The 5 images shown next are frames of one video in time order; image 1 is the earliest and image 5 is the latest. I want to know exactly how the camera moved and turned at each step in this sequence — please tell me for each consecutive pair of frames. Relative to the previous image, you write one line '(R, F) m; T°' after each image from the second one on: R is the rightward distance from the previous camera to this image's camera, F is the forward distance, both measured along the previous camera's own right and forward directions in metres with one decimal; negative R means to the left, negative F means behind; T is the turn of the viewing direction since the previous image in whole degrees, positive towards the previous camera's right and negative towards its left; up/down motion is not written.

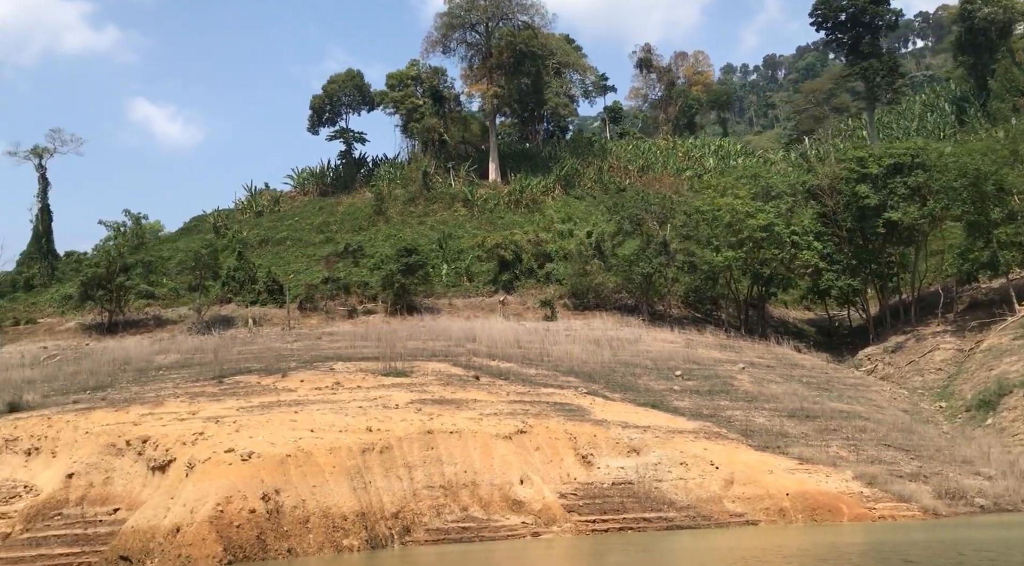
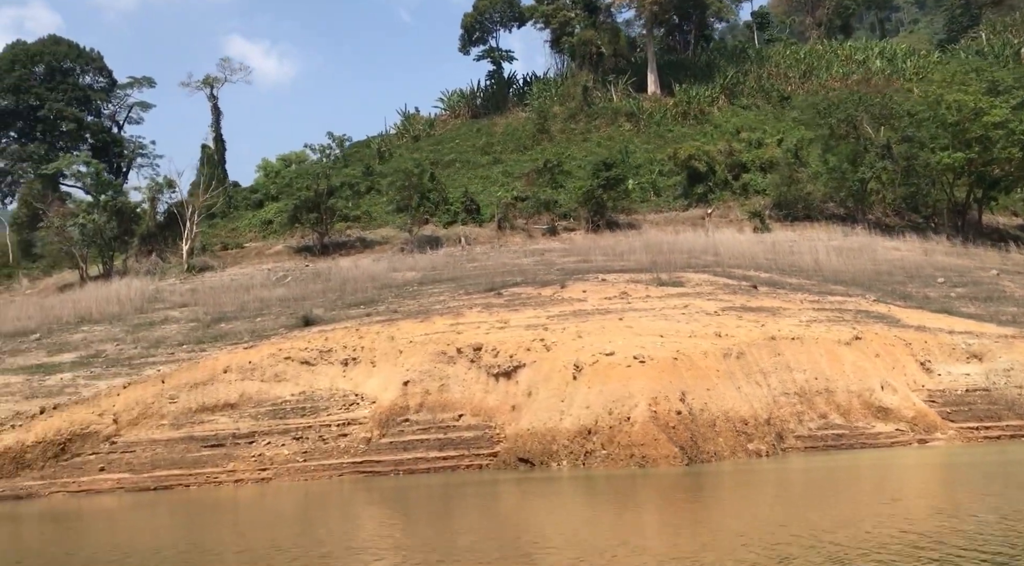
(-3.0, +0.2) m; -7°
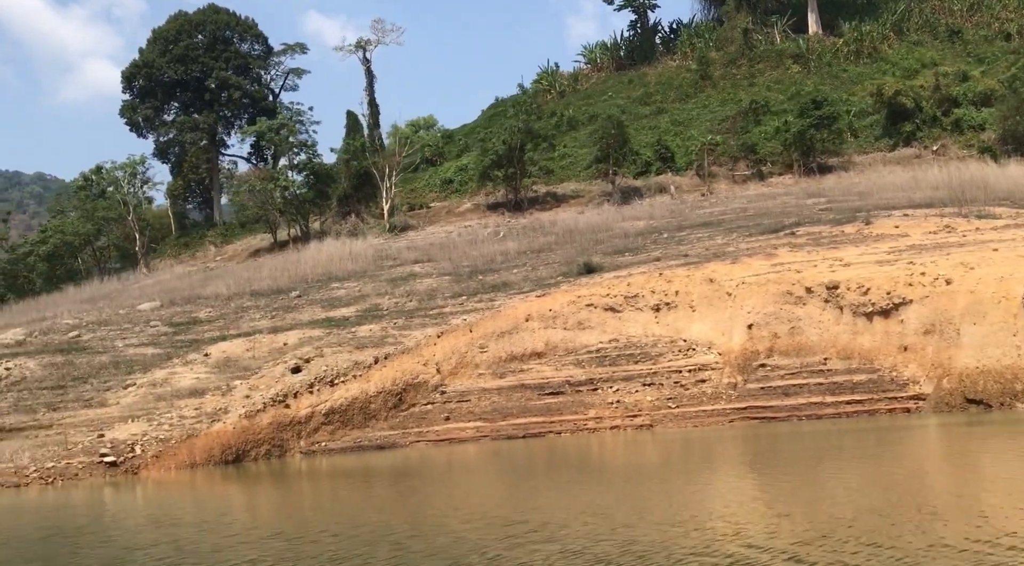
(-3.4, +0.7) m; -6°
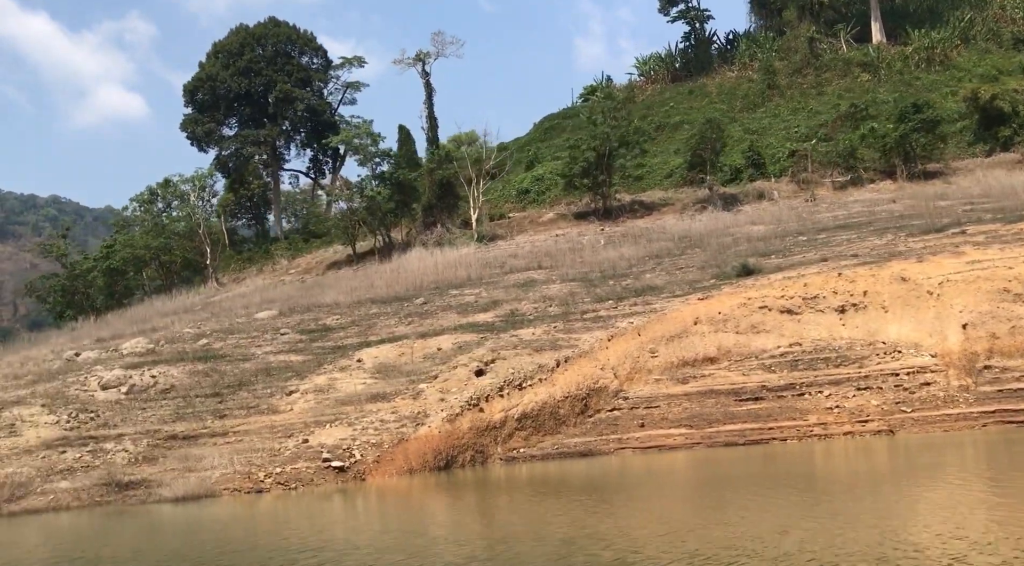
(-2.3, +0.7) m; -1°
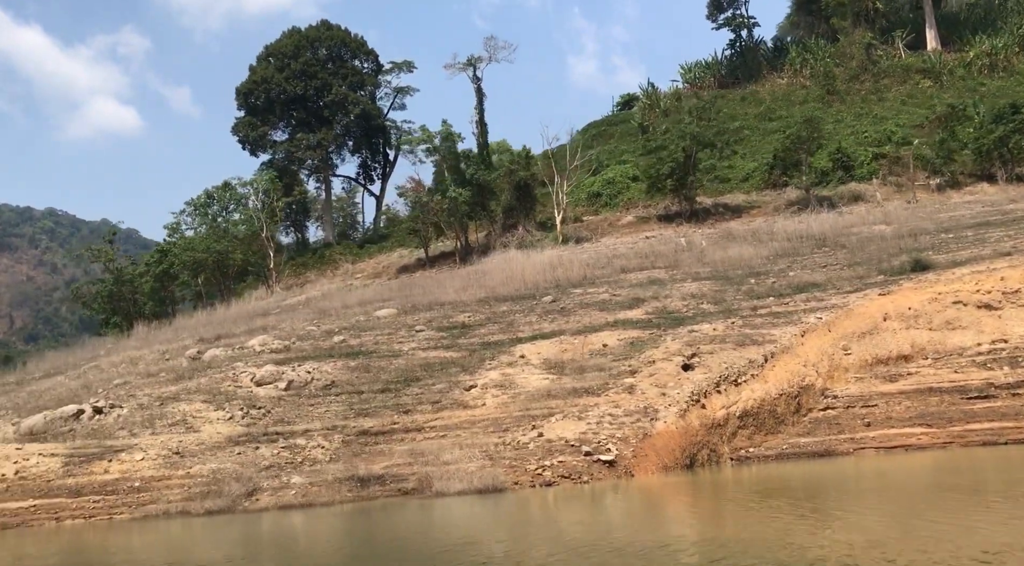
(-2.5, +0.8) m; -1°
